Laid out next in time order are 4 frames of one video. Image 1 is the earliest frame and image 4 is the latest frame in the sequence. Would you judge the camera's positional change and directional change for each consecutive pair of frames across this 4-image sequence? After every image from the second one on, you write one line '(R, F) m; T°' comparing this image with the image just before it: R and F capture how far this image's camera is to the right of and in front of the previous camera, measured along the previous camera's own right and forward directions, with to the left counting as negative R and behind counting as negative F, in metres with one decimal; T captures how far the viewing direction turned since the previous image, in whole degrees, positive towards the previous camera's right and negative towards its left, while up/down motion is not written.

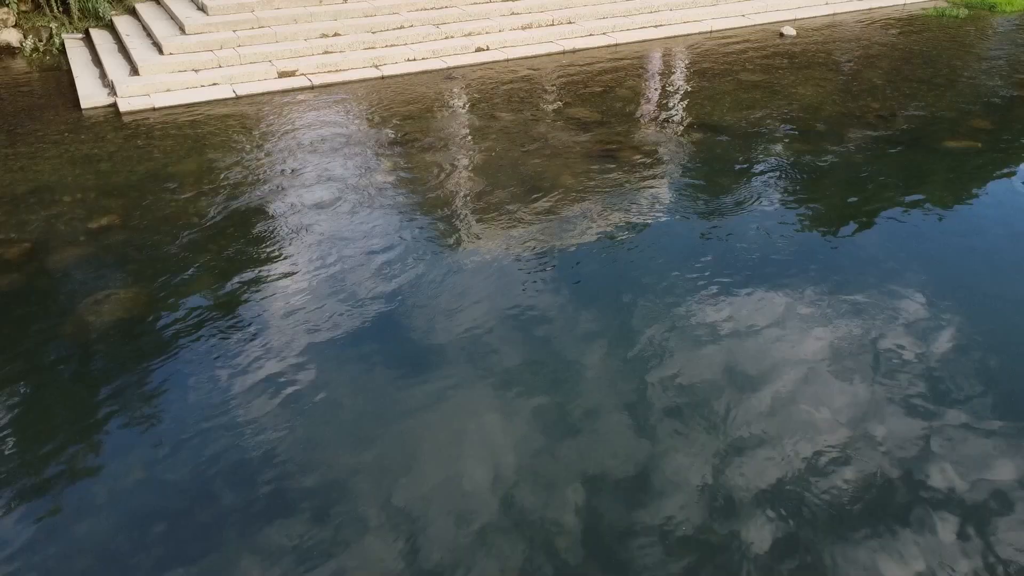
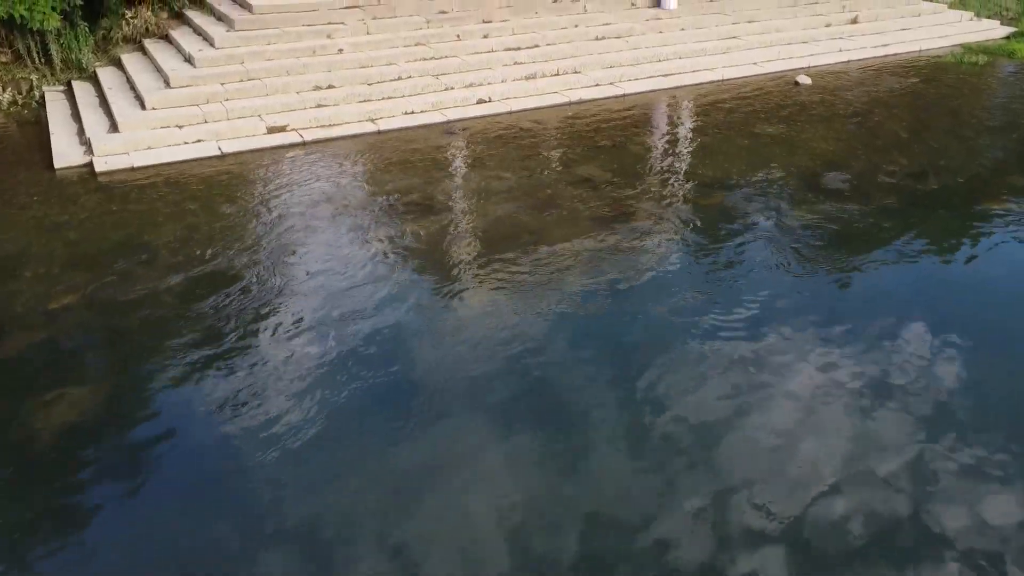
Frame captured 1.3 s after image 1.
(+0.2, +0.8) m; -4°
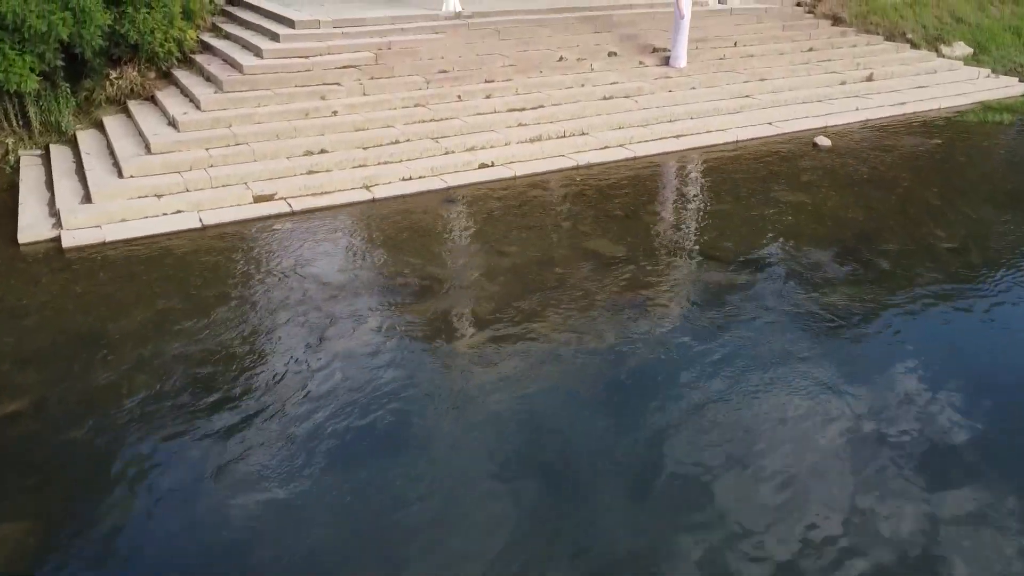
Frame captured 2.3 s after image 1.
(0.0, +0.6) m; 0°
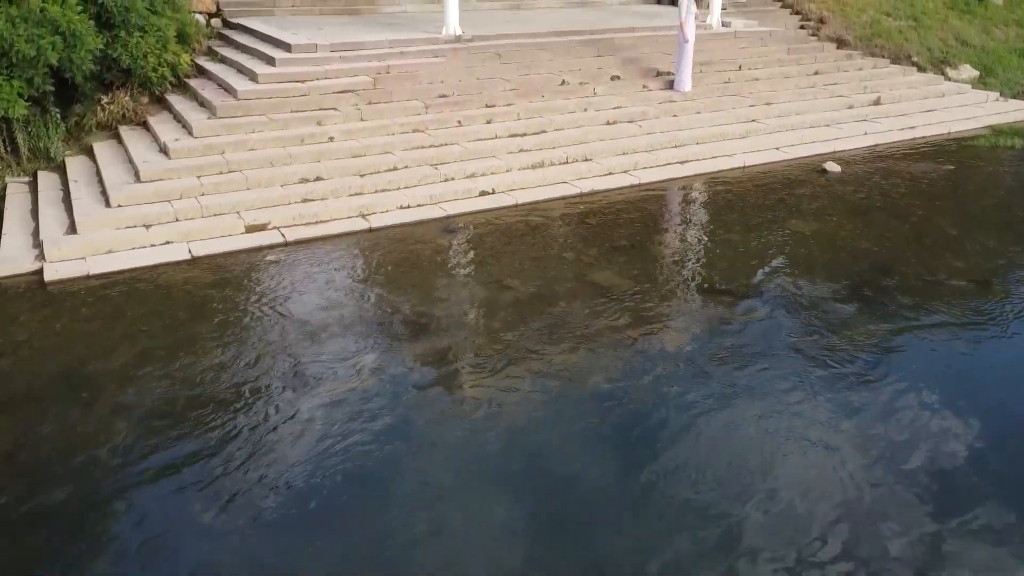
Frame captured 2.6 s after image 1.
(0.0, +0.3) m; 0°
